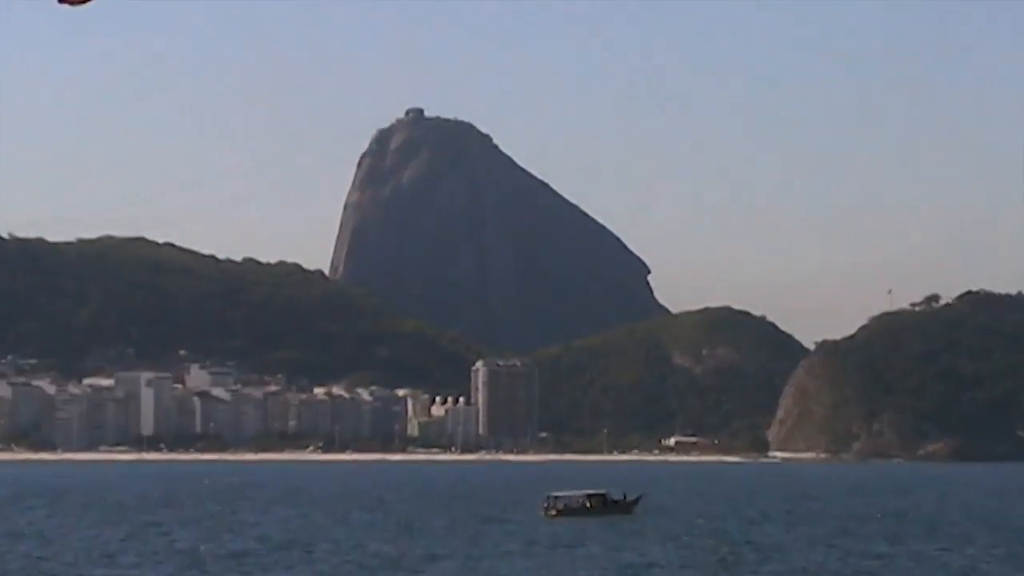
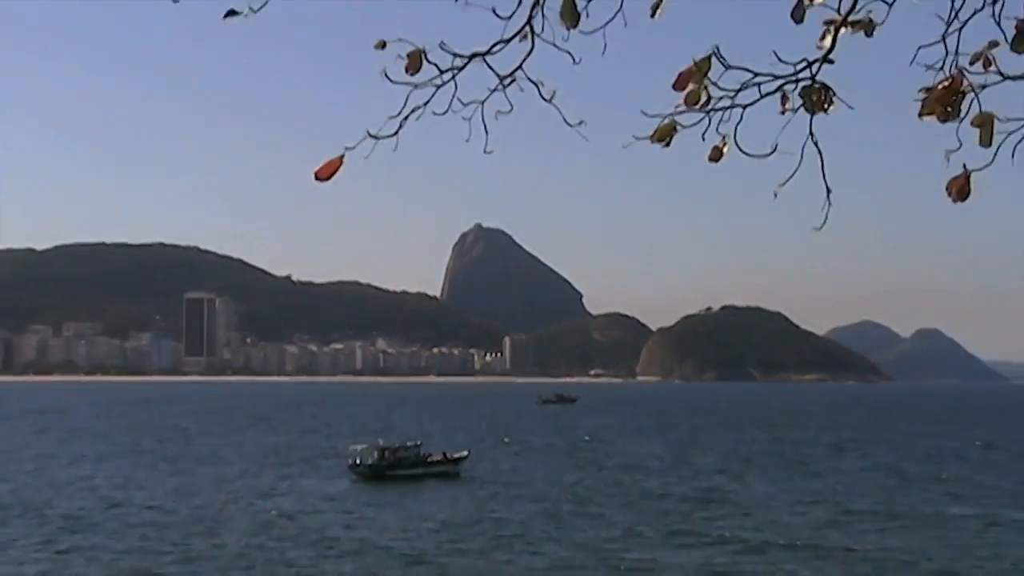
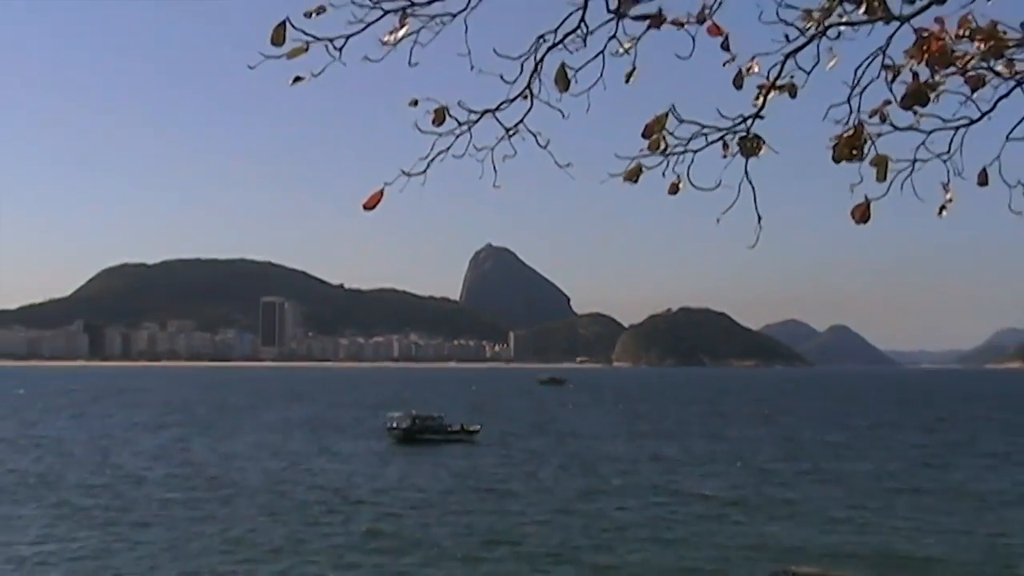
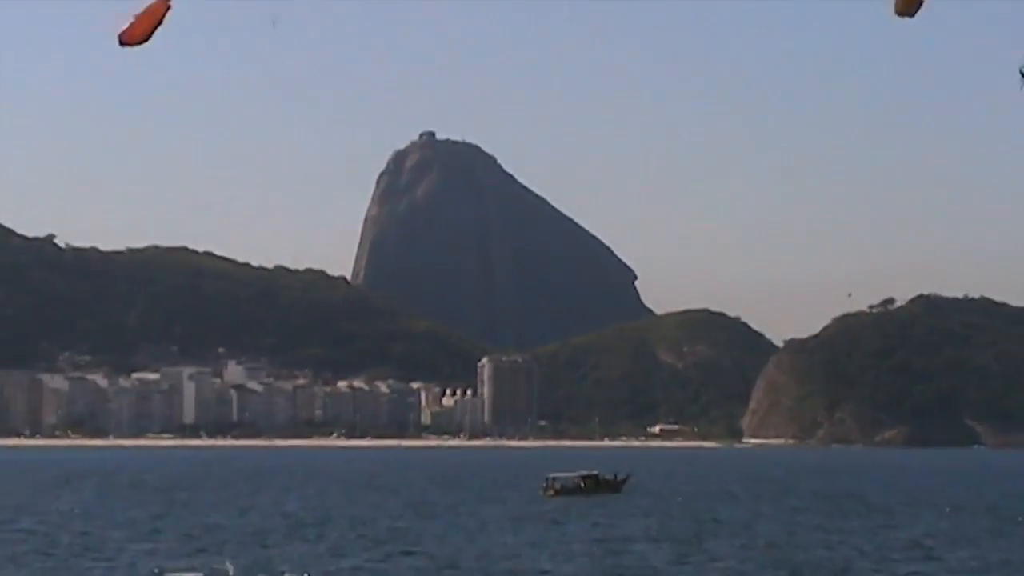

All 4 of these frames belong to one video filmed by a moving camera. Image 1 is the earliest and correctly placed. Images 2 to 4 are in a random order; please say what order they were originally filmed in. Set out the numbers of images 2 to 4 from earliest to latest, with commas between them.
4, 2, 3
